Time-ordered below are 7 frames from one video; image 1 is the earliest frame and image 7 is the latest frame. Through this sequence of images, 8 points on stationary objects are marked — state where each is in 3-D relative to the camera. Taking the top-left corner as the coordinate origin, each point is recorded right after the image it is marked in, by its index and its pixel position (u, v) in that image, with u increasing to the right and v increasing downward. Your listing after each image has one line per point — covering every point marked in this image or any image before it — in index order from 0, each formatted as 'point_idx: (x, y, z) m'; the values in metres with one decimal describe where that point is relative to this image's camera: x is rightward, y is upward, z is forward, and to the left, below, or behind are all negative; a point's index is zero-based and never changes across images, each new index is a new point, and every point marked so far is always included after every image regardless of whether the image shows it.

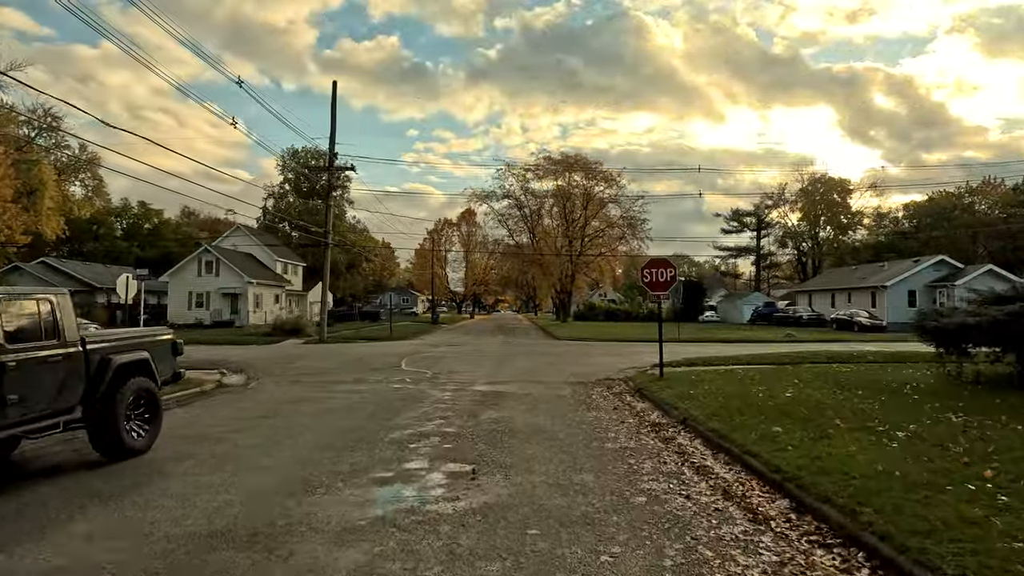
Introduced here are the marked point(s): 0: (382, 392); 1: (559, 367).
0: (-2.9, -2.3, +12.9) m
1: (+1.3, -2.4, +17.5) m
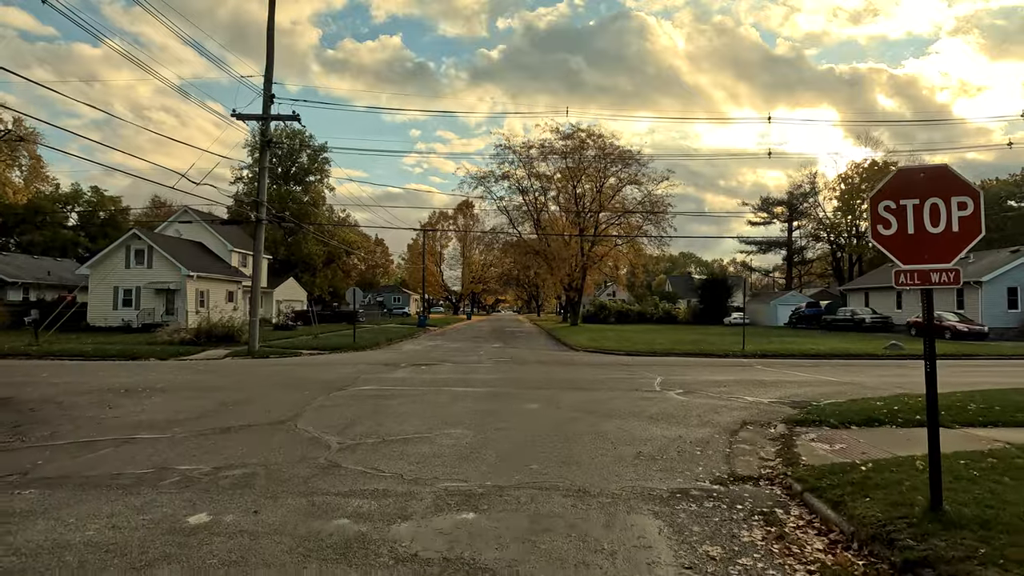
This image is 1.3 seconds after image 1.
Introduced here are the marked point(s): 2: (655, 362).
0: (-2.9, -2.0, +4.3) m
1: (+1.3, -2.1, +8.8) m
2: (+4.3, -2.3, +17.5) m
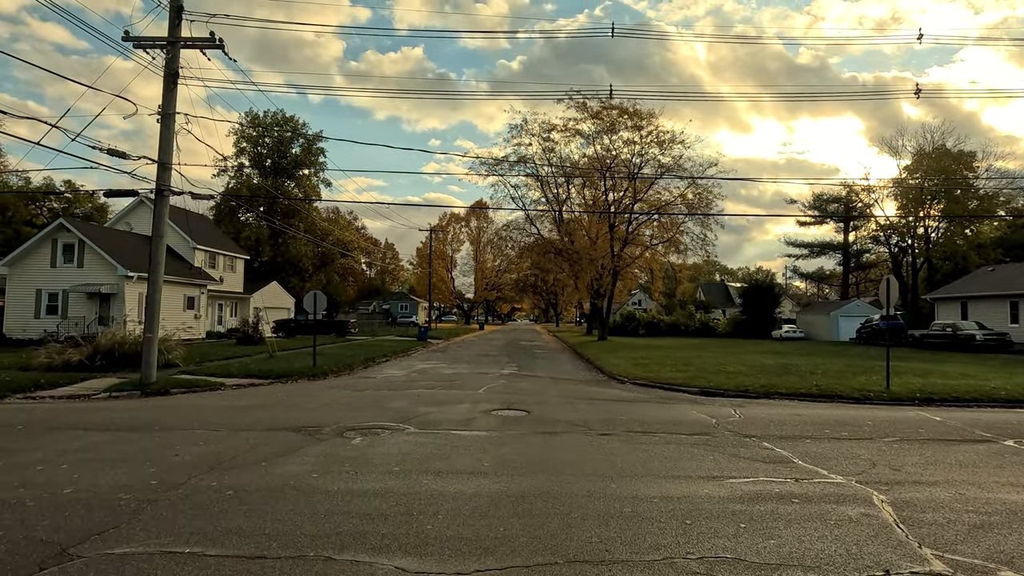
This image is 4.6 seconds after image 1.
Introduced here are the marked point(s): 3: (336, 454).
0: (-3.0, -1.8, -3.5) m
1: (+1.4, -1.9, +1.0) m
2: (+4.5, -2.3, +9.5) m
3: (-2.2, -2.1, +7.5) m
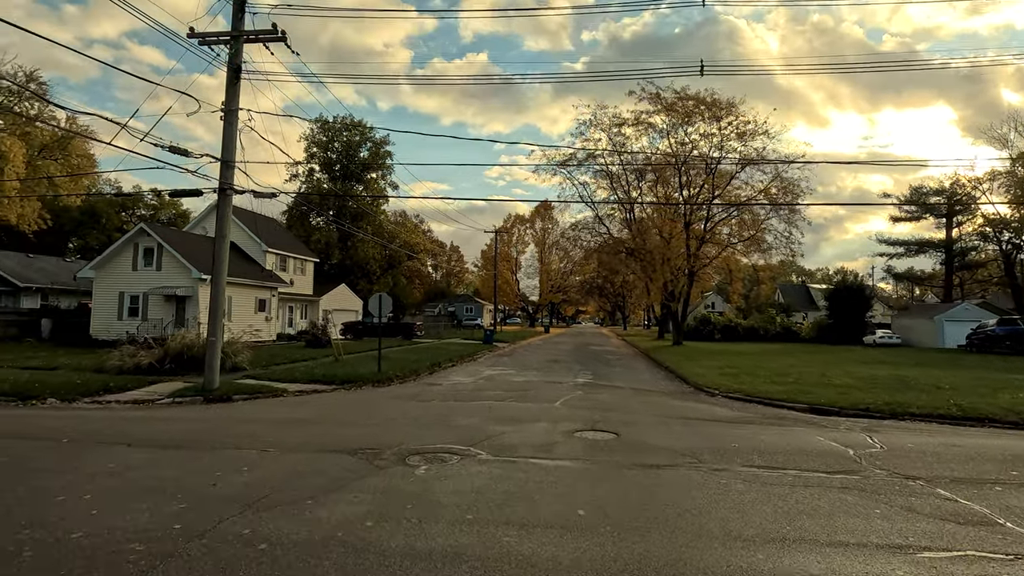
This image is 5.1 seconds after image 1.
0: (-3.2, -1.7, -4.6) m
1: (+1.7, -1.9, -0.7) m
2: (+5.8, -2.3, +7.5) m
3: (-1.2, -2.1, +6.2) m
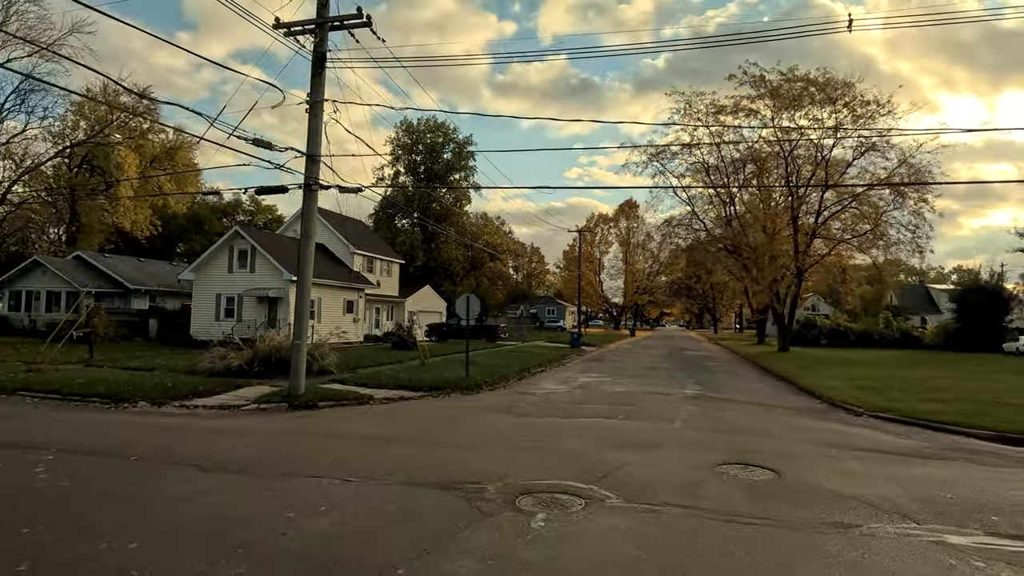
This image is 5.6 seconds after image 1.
0: (-3.4, -1.7, -5.8) m
1: (+1.9, -1.9, -2.6) m
2: (+7.1, -2.3, +5.0) m
3: (0.0, -2.1, +4.6) m
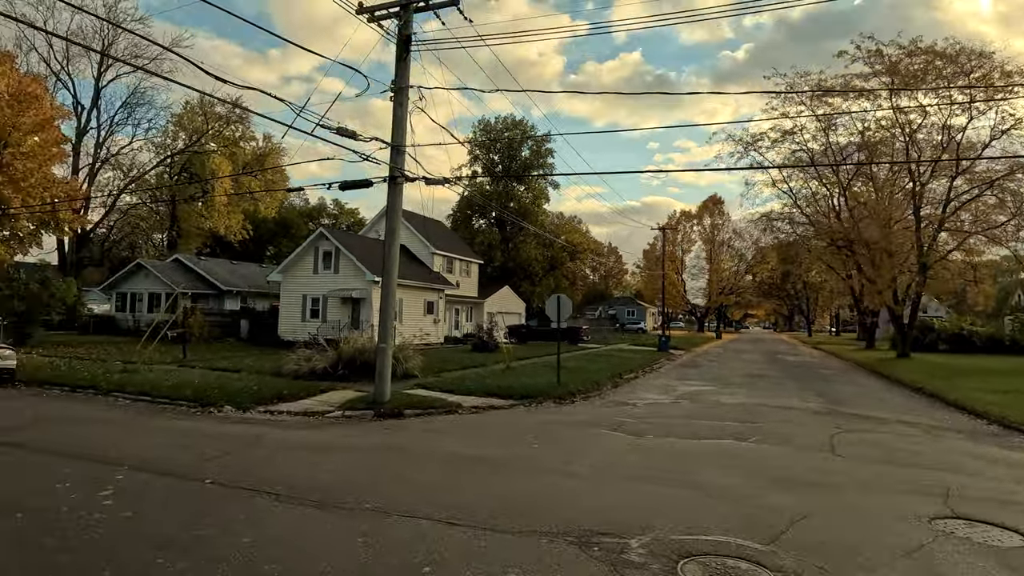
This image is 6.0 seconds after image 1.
0: (-3.6, -1.6, -6.8) m
1: (+2.1, -1.8, -4.3) m
2: (+8.1, -2.2, +2.6) m
3: (+1.0, -2.1, +3.1) m
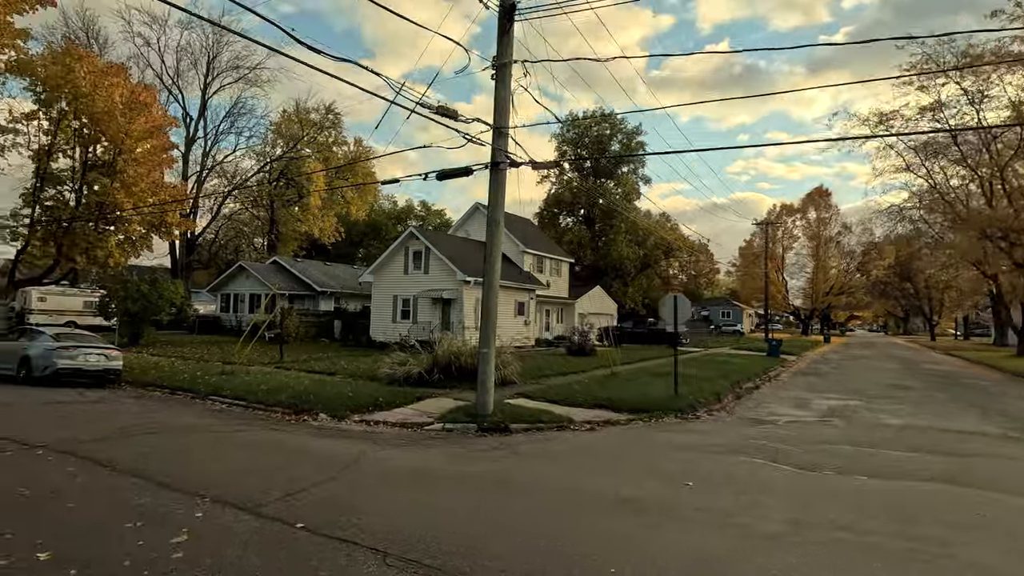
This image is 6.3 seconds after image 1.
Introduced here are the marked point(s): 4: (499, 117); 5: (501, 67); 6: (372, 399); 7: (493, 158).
0: (-4.0, -1.6, -7.9) m
1: (+2.0, -1.7, -6.2) m
2: (+9.0, -2.1, -0.2) m
3: (+2.0, -2.0, +1.2) m
4: (-0.3, +3.7, +12.4) m
5: (-0.2, +4.8, +12.5) m
6: (-3.3, -2.6, +13.8) m
7: (-0.4, +2.8, +12.5) m
